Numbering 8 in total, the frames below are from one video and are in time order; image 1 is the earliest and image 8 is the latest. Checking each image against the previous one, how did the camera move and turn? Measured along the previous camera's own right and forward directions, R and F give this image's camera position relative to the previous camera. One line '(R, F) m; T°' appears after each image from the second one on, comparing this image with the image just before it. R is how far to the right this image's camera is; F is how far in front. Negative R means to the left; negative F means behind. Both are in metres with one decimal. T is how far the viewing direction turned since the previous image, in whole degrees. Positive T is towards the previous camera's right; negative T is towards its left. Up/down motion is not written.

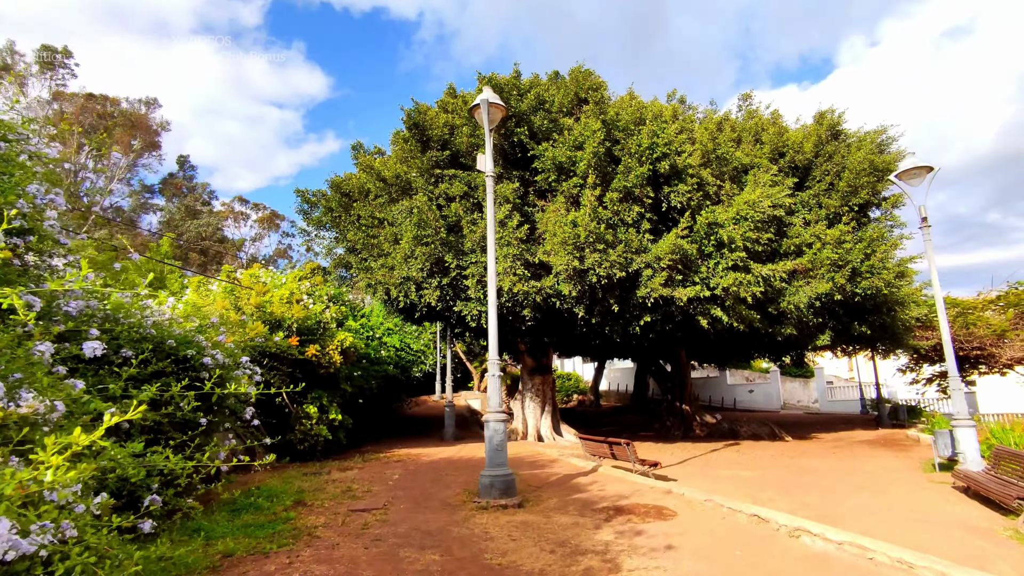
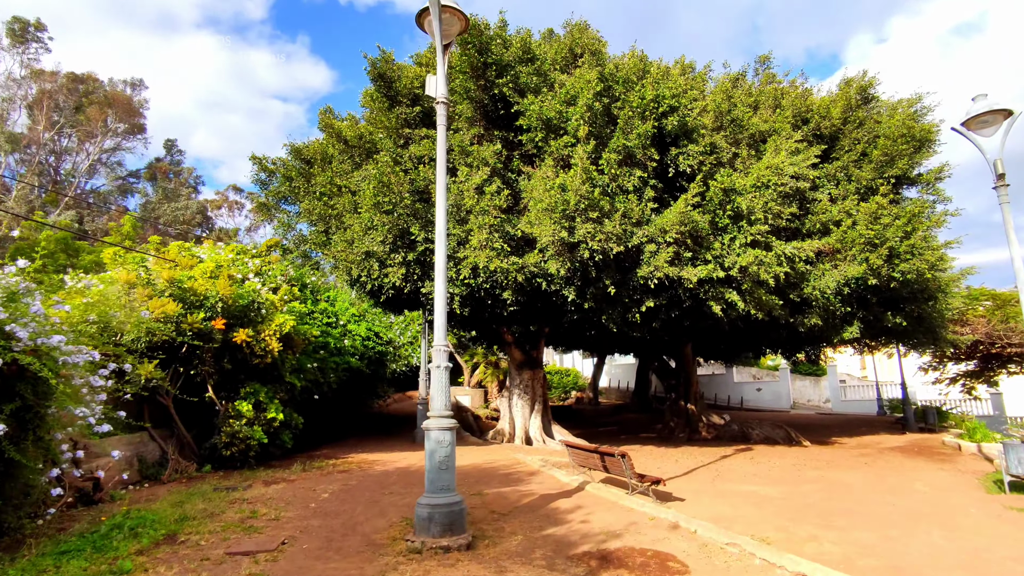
(+0.5, +2.0) m; 0°
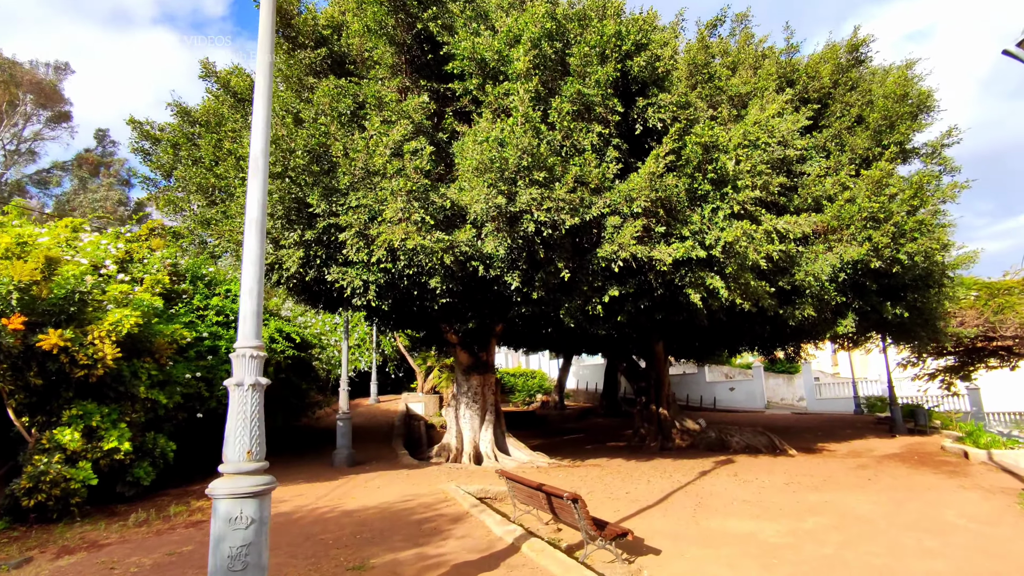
(+0.7, +2.4) m; +3°
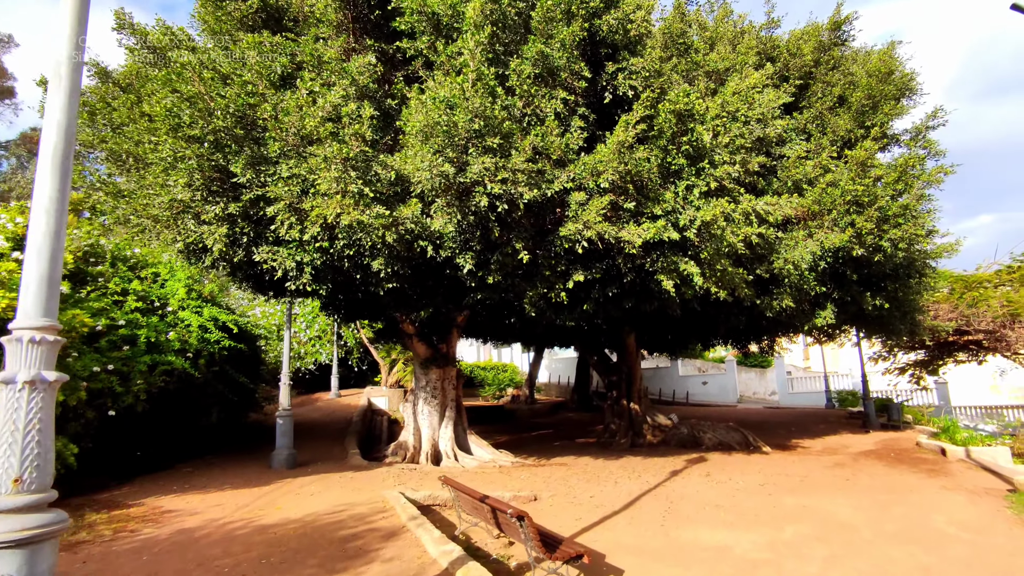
(+0.3, +0.9) m; +2°
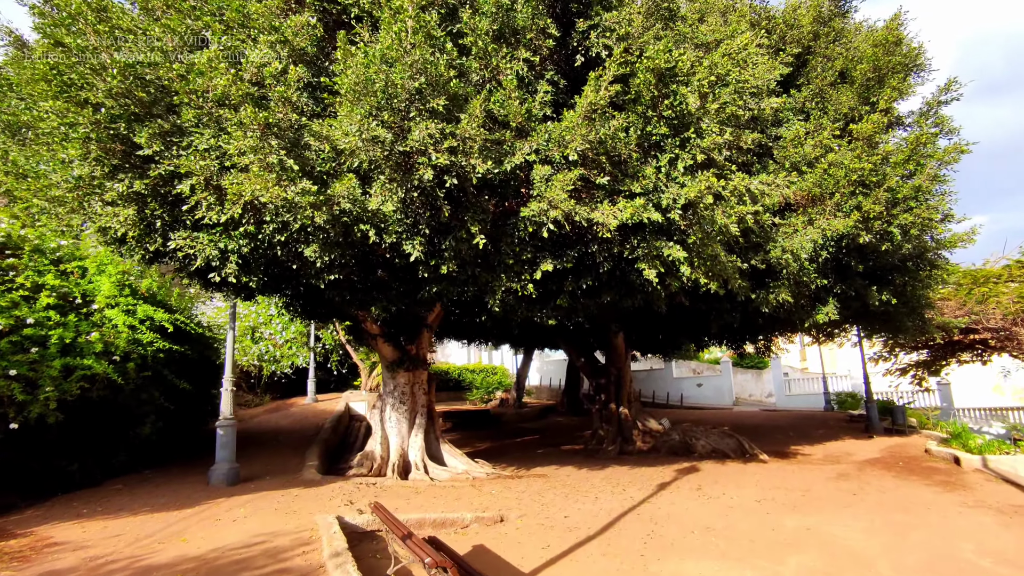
(+0.5, +1.1) m; 0°
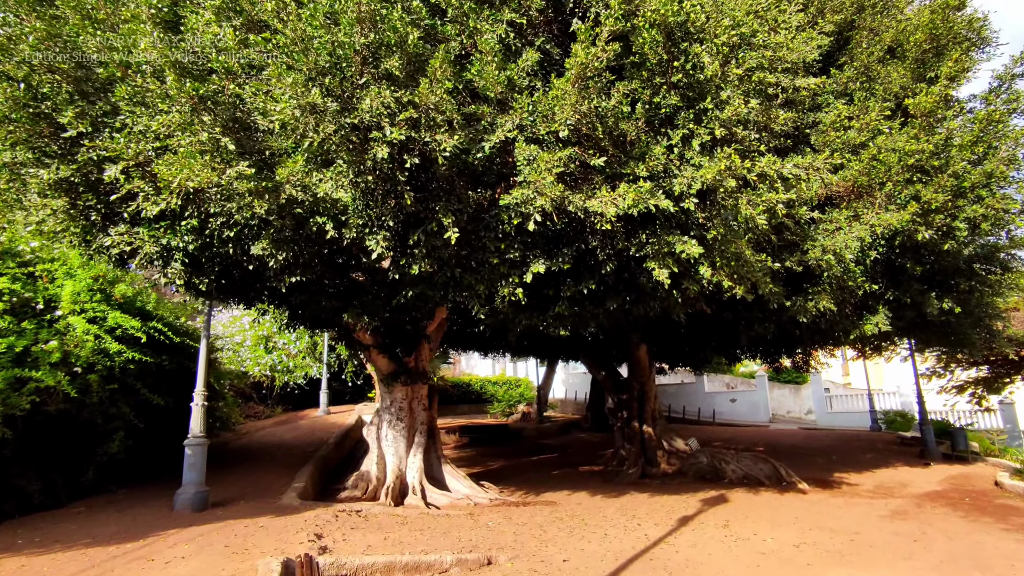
(+0.5, +1.1) m; -3°
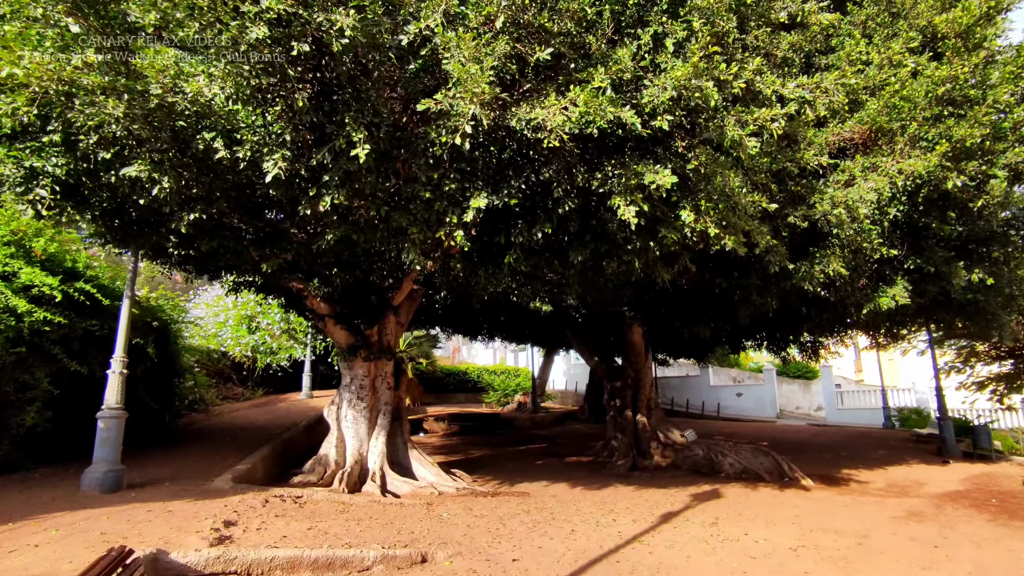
(+0.7, +1.1) m; -1°
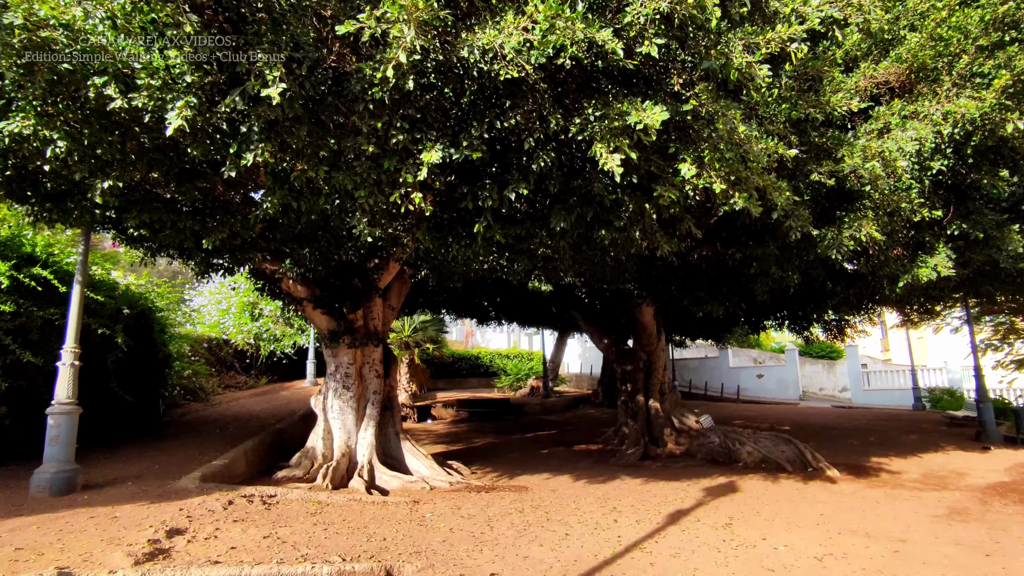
(+0.4, +0.9) m; -2°
